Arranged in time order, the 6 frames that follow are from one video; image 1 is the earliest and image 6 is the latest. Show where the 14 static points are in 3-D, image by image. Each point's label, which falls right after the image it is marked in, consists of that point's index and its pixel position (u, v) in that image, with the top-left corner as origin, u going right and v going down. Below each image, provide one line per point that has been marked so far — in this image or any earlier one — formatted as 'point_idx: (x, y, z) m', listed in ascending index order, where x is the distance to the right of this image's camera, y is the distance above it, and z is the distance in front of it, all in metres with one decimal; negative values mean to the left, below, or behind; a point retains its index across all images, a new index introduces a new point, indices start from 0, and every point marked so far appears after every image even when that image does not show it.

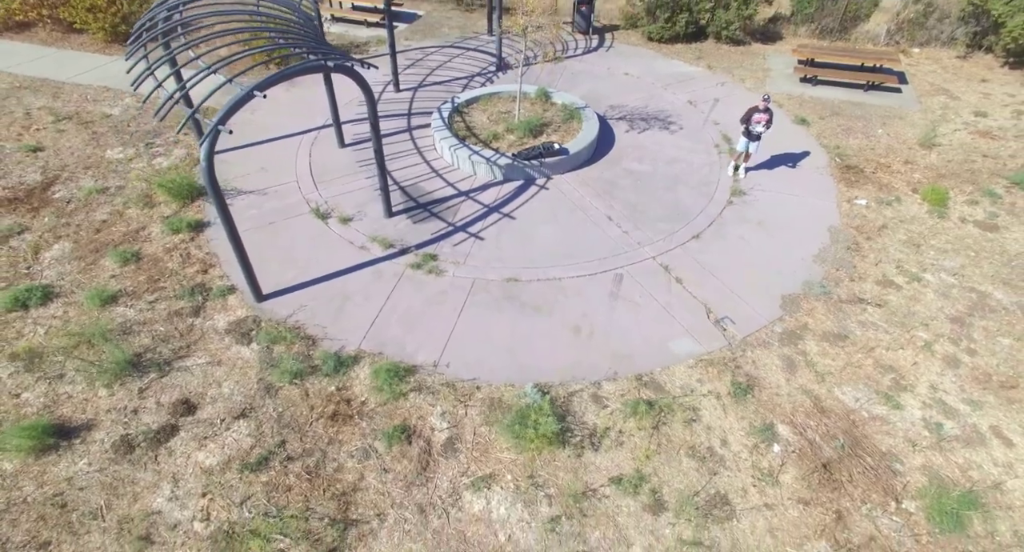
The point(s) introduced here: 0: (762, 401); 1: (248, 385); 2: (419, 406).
0: (+2.3, -1.1, +4.7) m
1: (-2.5, -1.0, +4.8) m
2: (-0.8, -1.2, +4.6) m
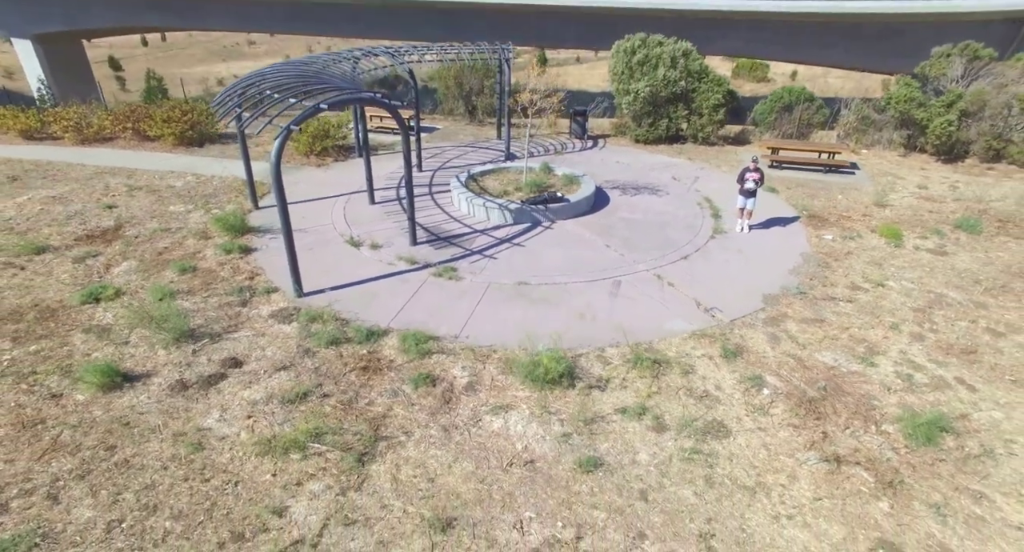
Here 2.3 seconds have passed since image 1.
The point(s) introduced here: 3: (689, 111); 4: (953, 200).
0: (+2.4, -0.8, +5.2) m
1: (-2.3, -0.8, +5.4) m
2: (-0.7, -0.9, +5.2) m
3: (+4.5, +4.2, +13.0) m
4: (+8.1, +1.4, +9.3) m
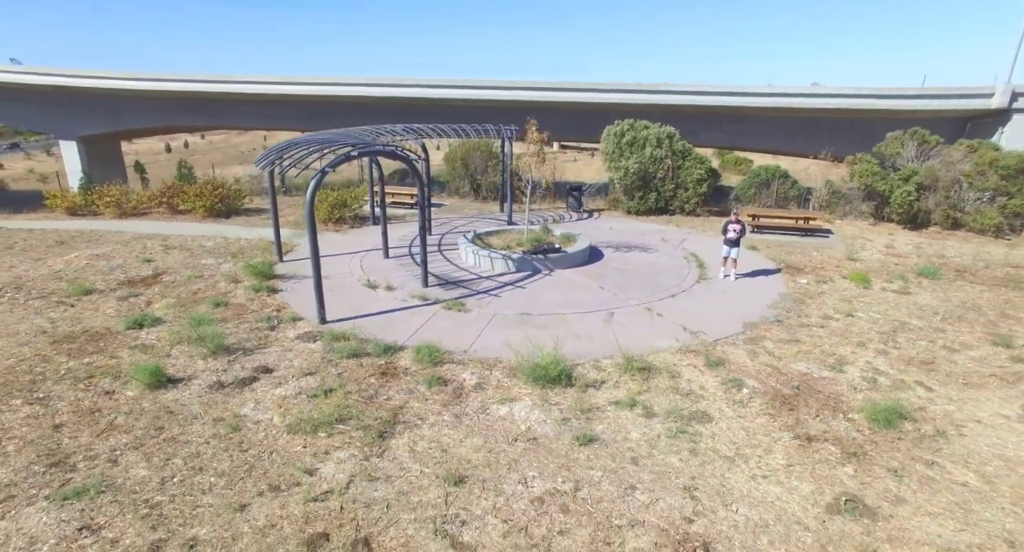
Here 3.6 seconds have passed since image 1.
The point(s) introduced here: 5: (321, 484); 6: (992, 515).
0: (+2.5, -1.0, +5.8) m
1: (-2.3, -1.0, +6.0) m
2: (-0.7, -1.0, +5.7) m
3: (+4.5, +2.5, +14.3) m
4: (+8.1, +0.5, +10.2) m
5: (-1.5, -1.6, +4.0) m
6: (+3.5, -1.7, +3.8) m
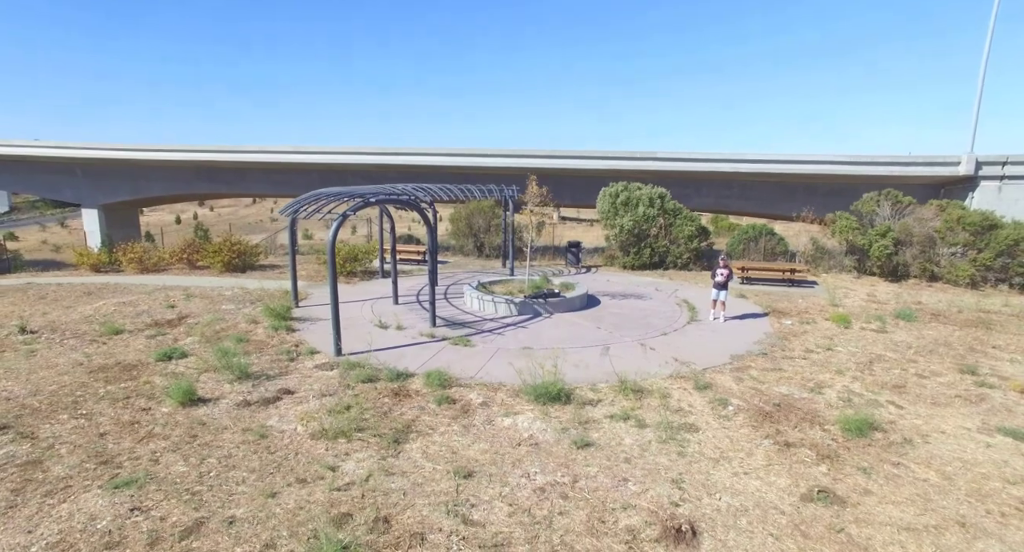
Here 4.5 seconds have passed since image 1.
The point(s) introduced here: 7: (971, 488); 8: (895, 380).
0: (+2.5, -1.4, +6.3) m
1: (-2.3, -1.4, +6.5) m
2: (-0.6, -1.4, +6.2) m
3: (+4.6, +1.0, +15.2) m
4: (+8.2, -0.5, +10.9) m
5: (-1.5, -1.7, +4.4) m
6: (+3.5, -1.8, +4.2) m
7: (+3.9, -1.8, +4.3) m
8: (+4.9, -1.3, +6.5) m
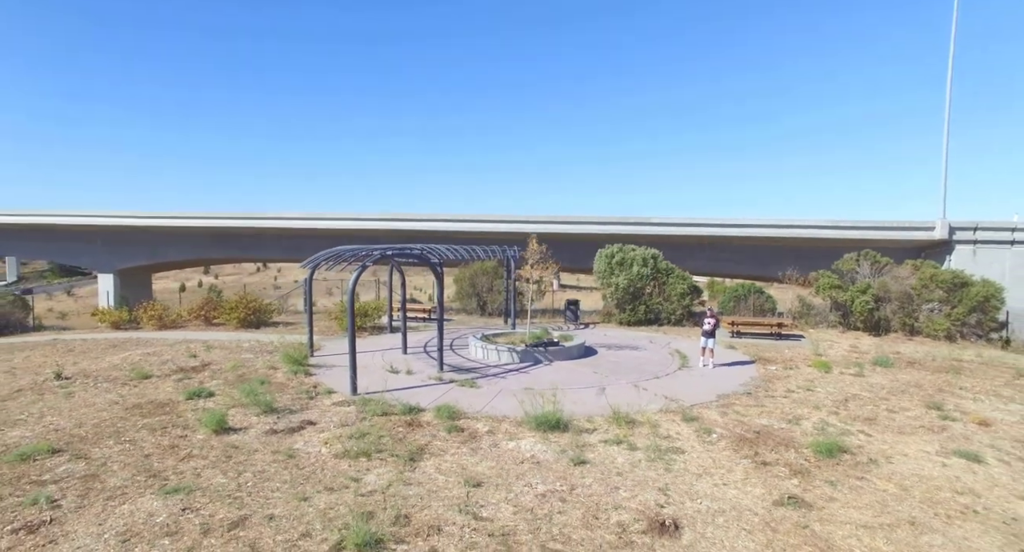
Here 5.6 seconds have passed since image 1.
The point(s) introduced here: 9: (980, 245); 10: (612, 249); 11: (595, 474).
0: (+2.6, -1.9, +6.8) m
1: (-2.2, -1.9, +7.0) m
2: (-0.6, -1.9, +6.8) m
3: (+4.6, -0.7, +16.0) m
4: (+8.2, -1.6, +11.5) m
5: (-1.4, -2.0, +5.0) m
6: (+3.6, -2.1, +4.7) m
7: (+3.9, -2.1, +4.9) m
8: (+4.9, -1.9, +7.1) m
9: (+16.1, +1.1, +17.7) m
10: (+3.2, +0.9, +16.6) m
11: (+0.8, -2.0, +5.2) m
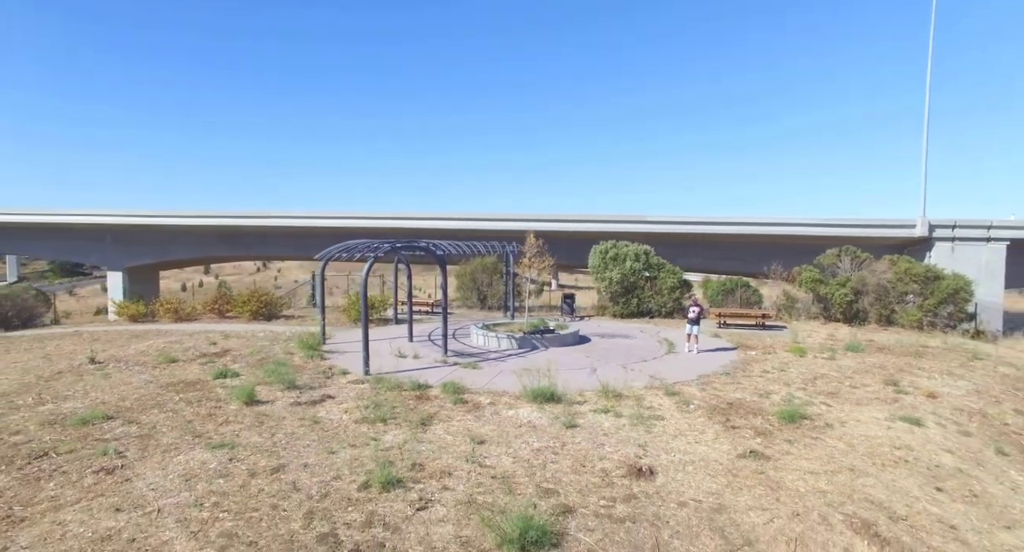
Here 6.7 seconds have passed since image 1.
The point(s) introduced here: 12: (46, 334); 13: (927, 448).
0: (+2.5, -1.8, +7.6) m
1: (-2.2, -1.8, +7.8) m
2: (-0.6, -1.8, +7.6) m
3: (+4.6, -0.6, +16.8) m
4: (+8.2, -1.5, +12.3) m
5: (-1.4, -1.9, +5.7) m
6: (+3.6, -1.9, +5.5) m
7: (+3.9, -1.9, +5.7) m
8: (+4.9, -1.7, +7.9) m
9: (+16.1, +1.2, +18.5) m
10: (+3.2, +1.0, +17.3) m
11: (+0.8, -1.9, +6.0) m
12: (-12.2, -1.5, +13.4) m
13: (+4.6, -1.9, +5.7) m
